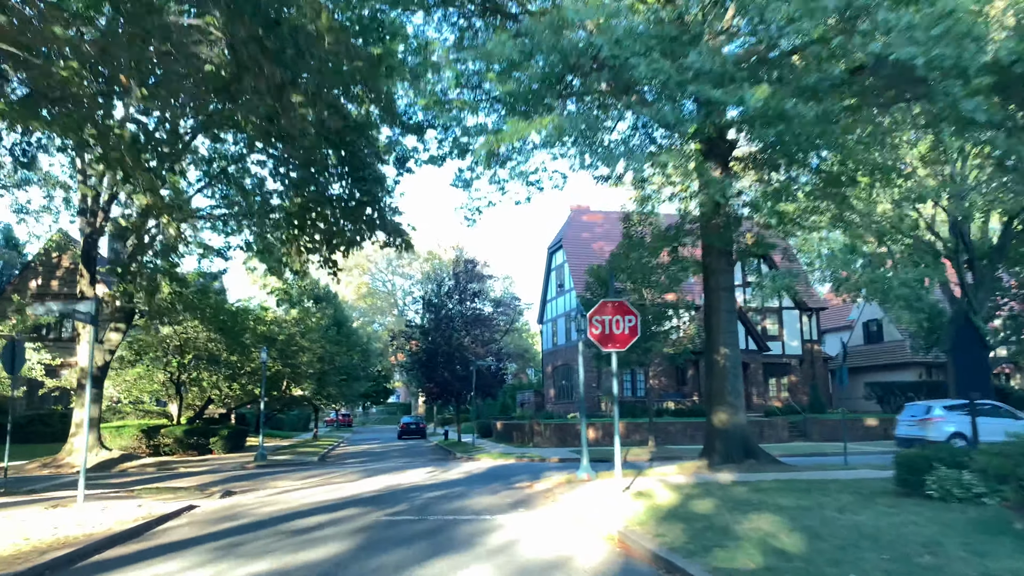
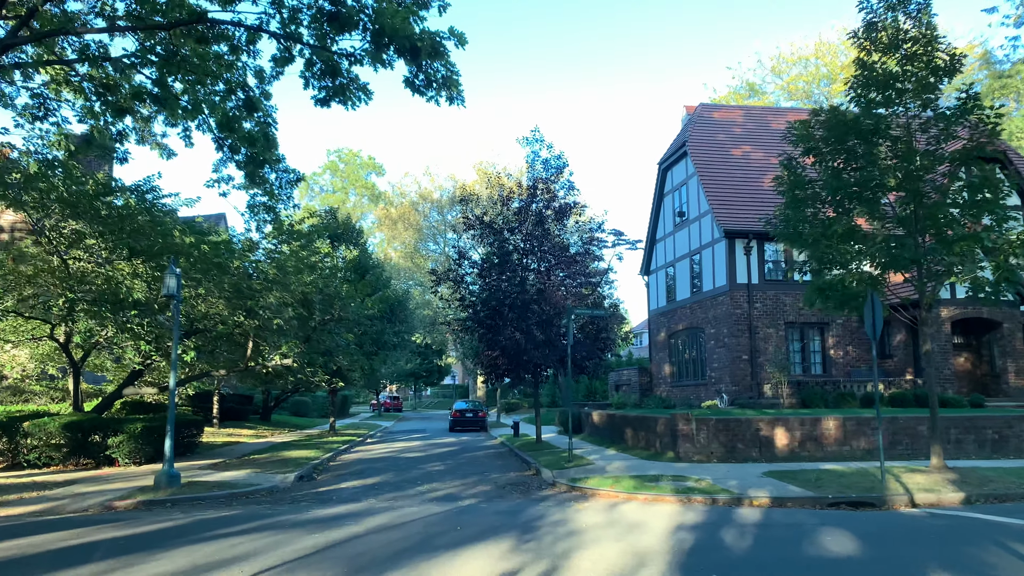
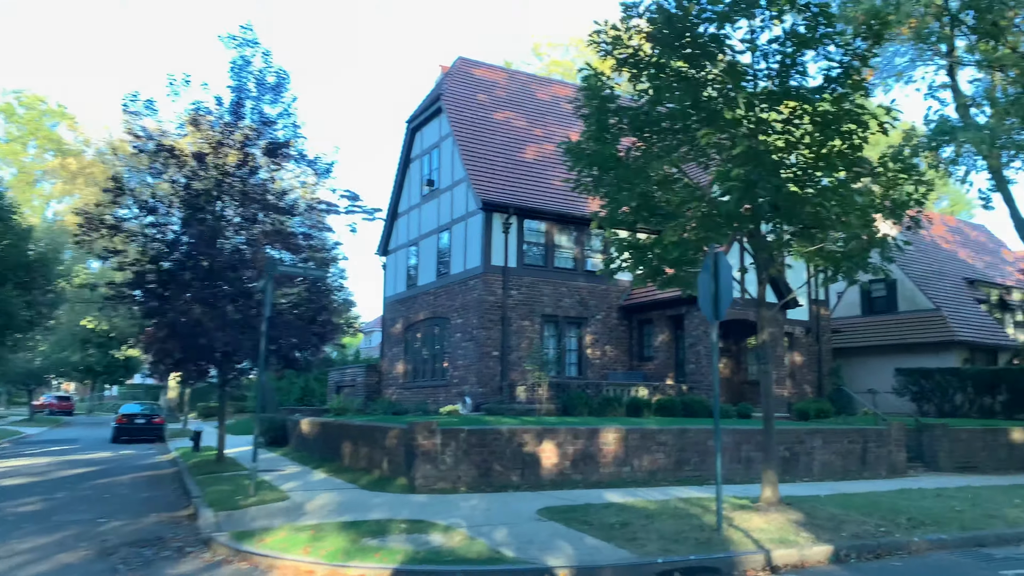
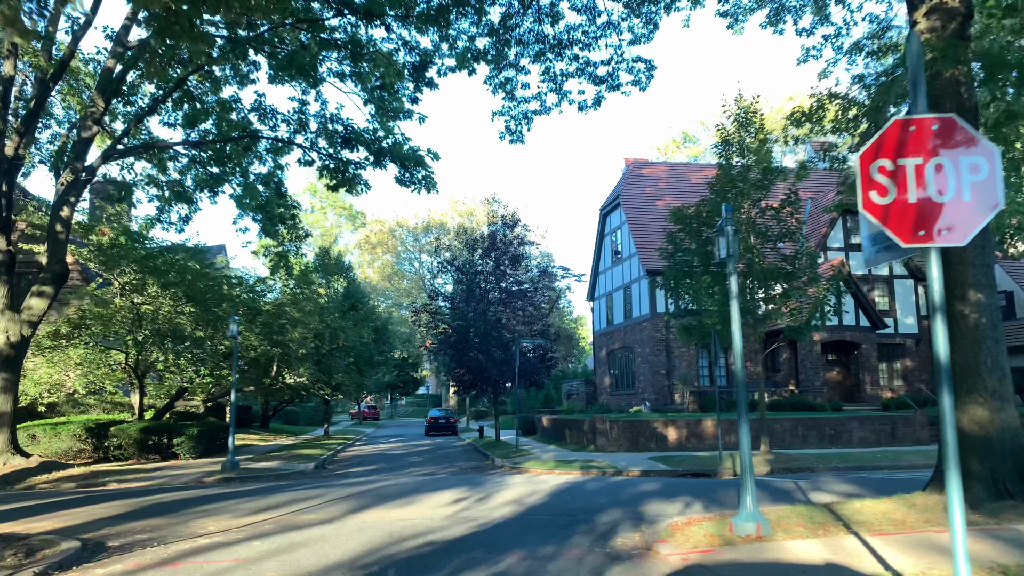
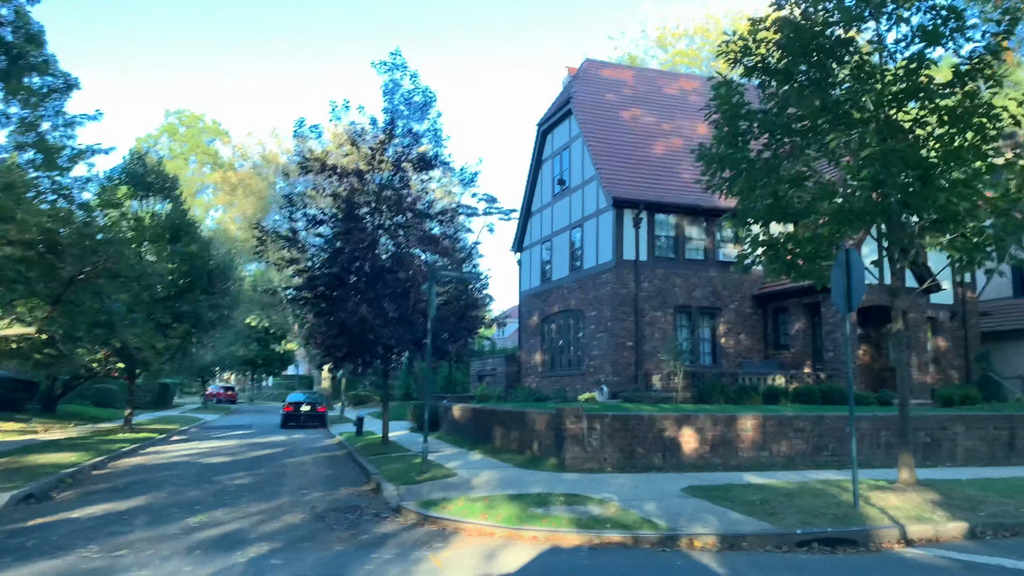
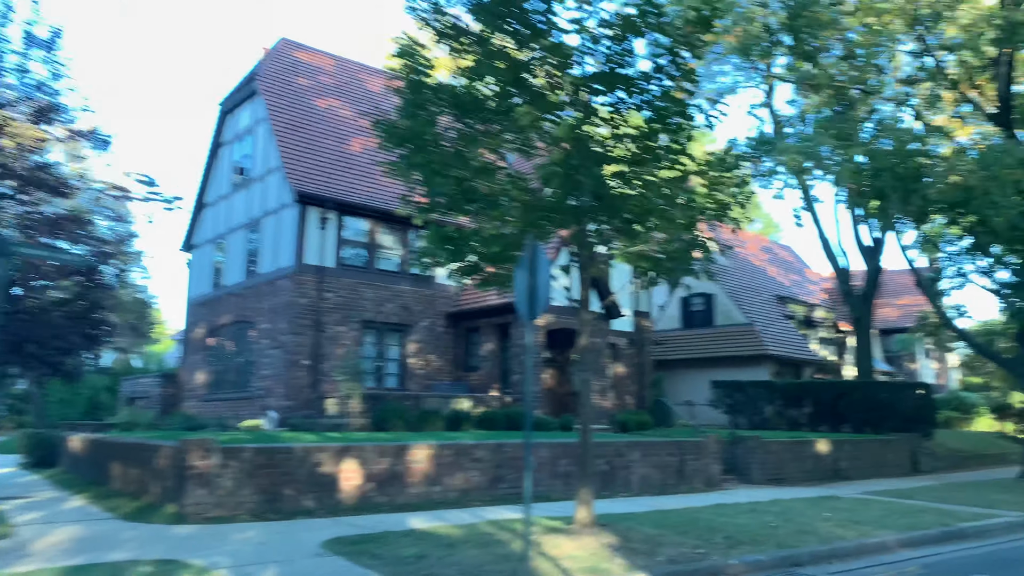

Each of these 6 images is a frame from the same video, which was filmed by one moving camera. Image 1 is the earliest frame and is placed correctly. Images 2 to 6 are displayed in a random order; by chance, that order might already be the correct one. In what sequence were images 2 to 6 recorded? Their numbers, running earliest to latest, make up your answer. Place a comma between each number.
4, 2, 5, 3, 6
